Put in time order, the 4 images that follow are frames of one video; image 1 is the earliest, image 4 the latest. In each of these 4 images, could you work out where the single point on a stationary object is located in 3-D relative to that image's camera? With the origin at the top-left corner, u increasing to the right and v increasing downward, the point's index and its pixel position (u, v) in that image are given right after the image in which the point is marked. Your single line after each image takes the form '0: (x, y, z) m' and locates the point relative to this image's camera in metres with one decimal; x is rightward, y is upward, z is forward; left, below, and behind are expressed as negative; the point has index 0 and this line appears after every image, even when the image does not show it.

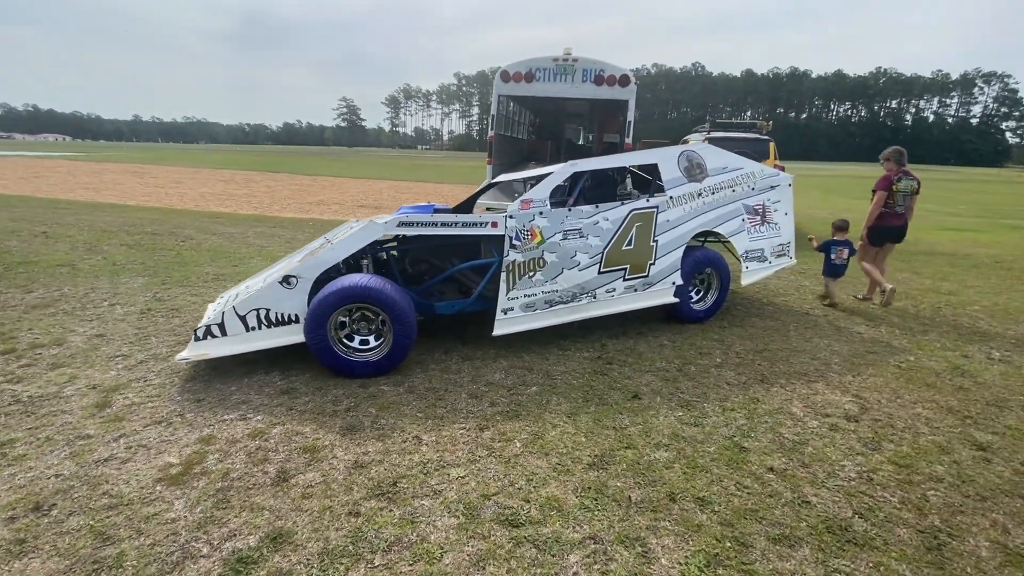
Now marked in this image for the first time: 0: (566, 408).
0: (+0.4, -0.9, +3.6) m
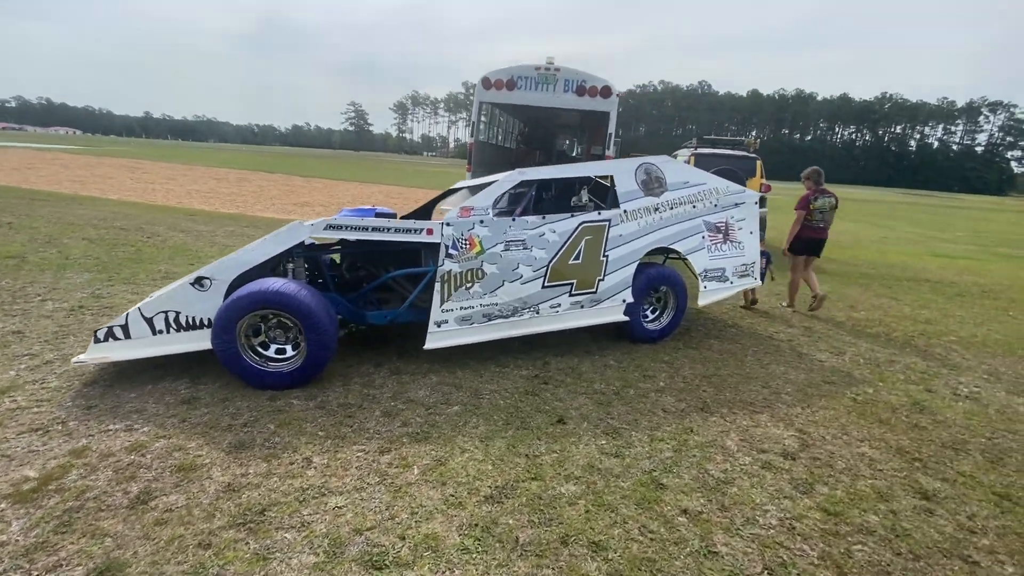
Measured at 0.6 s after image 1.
0: (-0.2, -1.0, +3.3) m
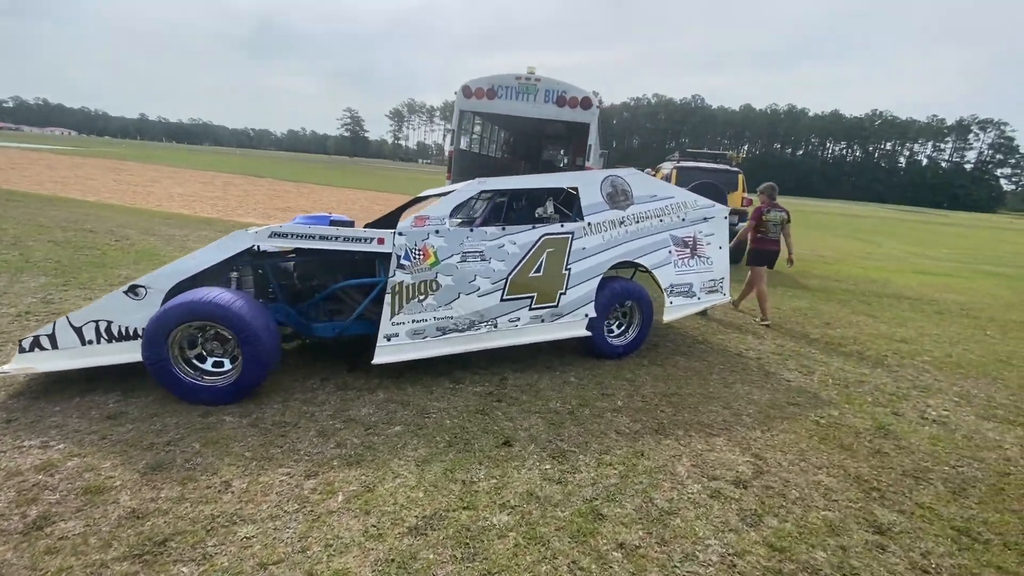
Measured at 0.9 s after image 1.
0: (-0.6, -1.1, +3.2) m
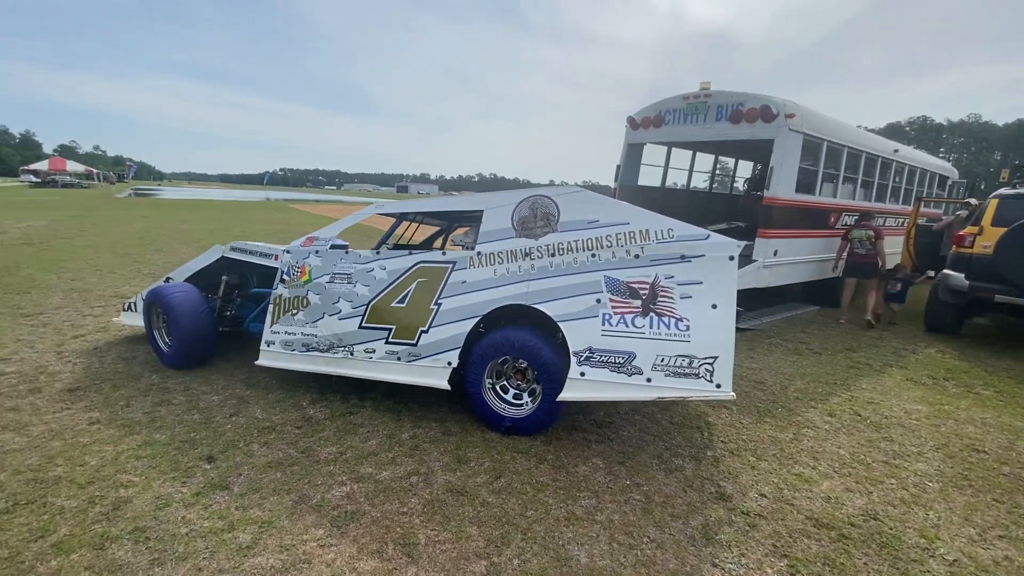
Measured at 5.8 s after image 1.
0: (-2.5, -1.1, +3.5) m
